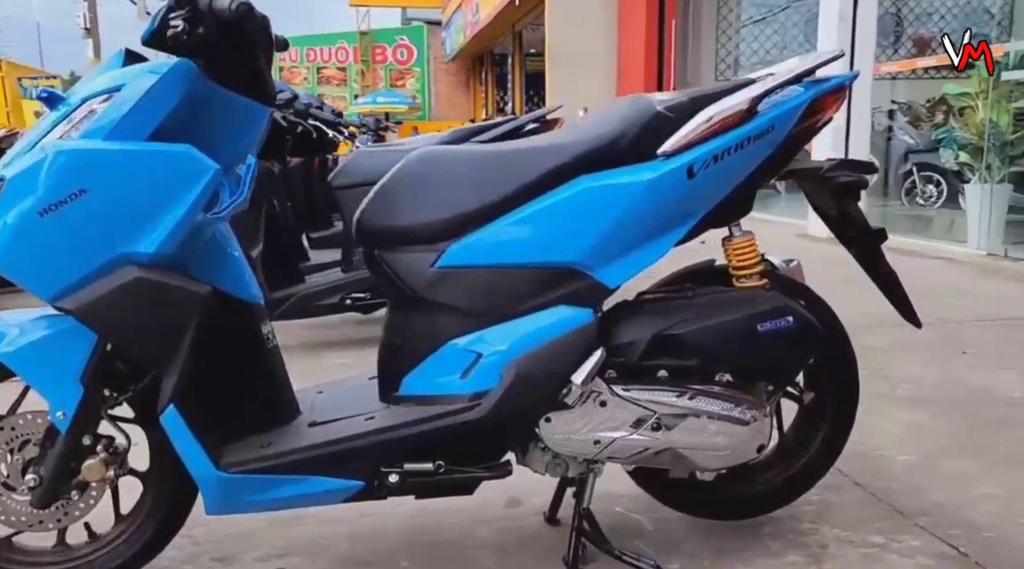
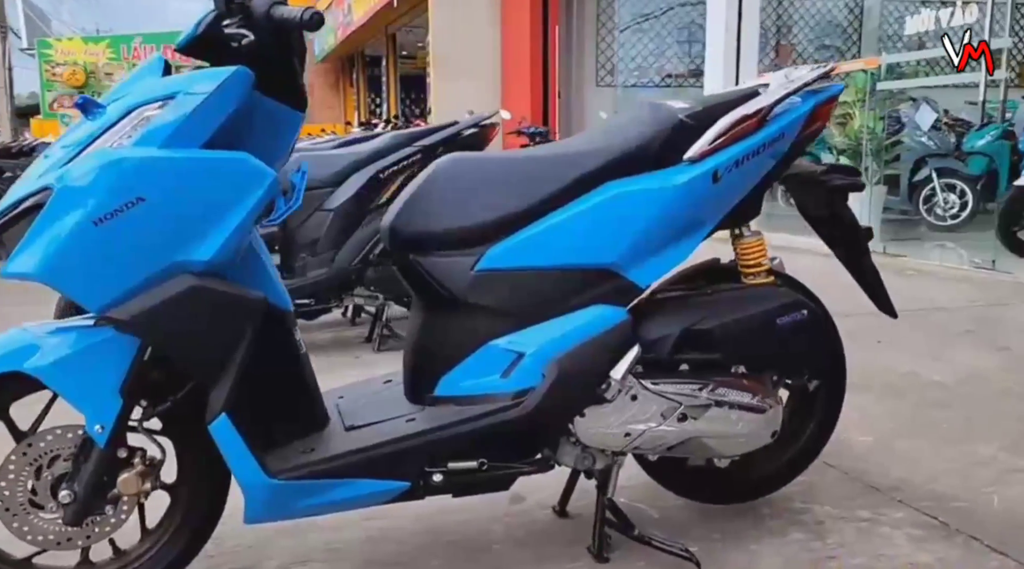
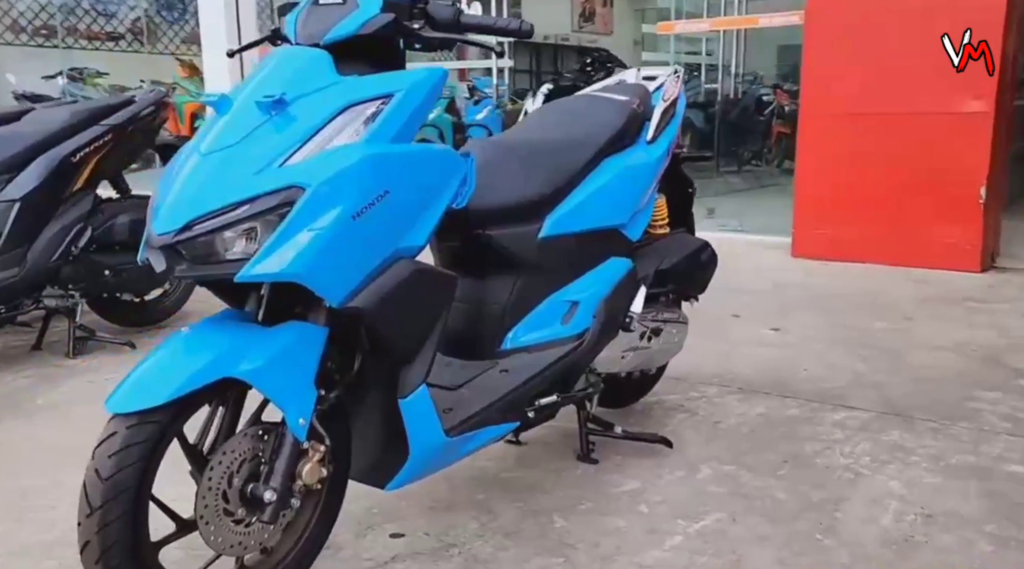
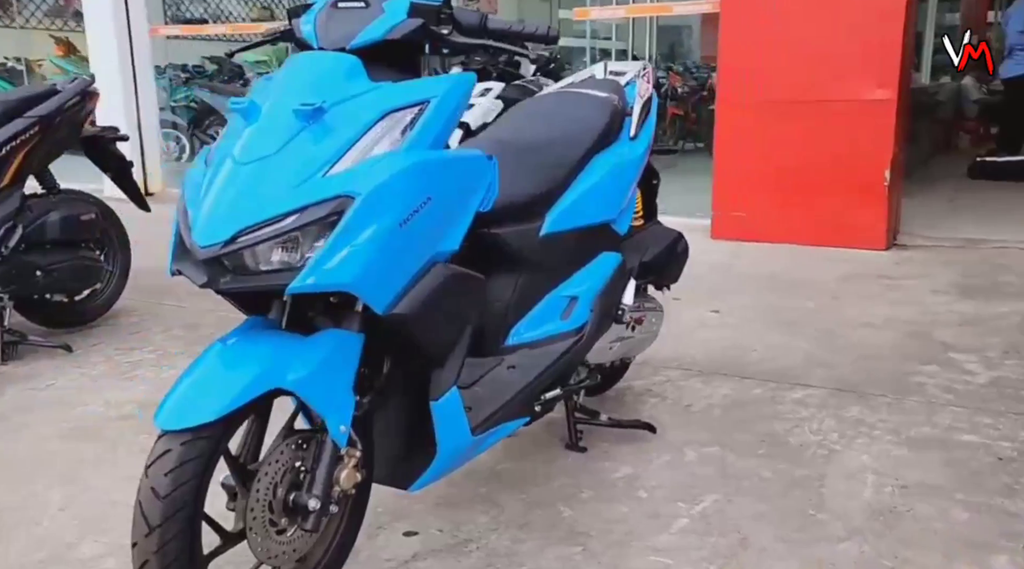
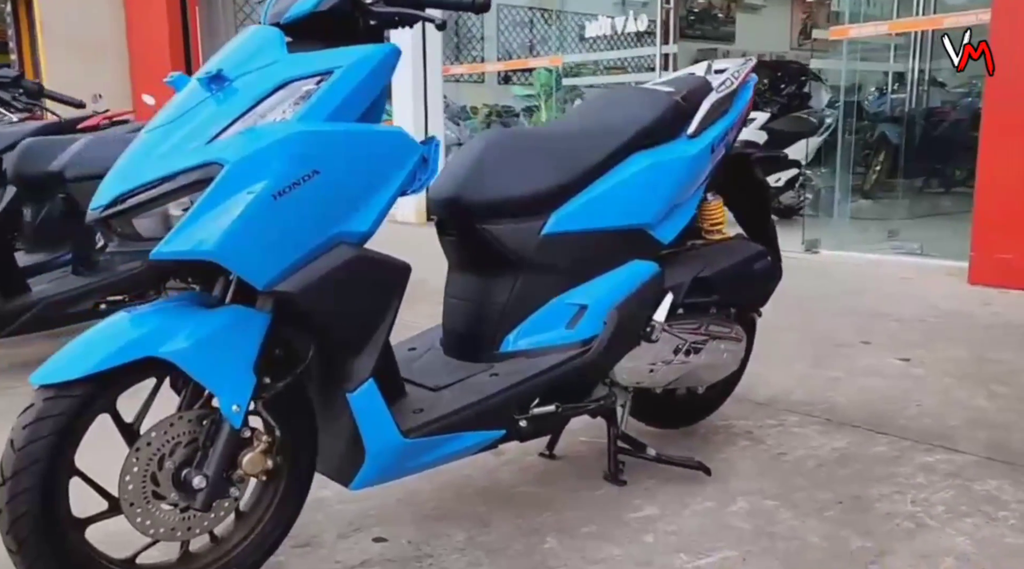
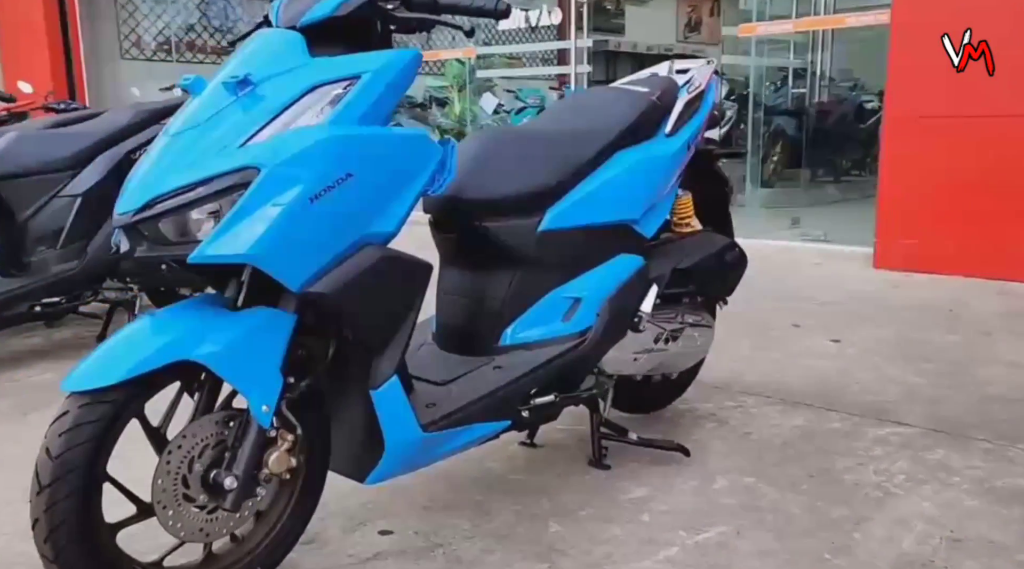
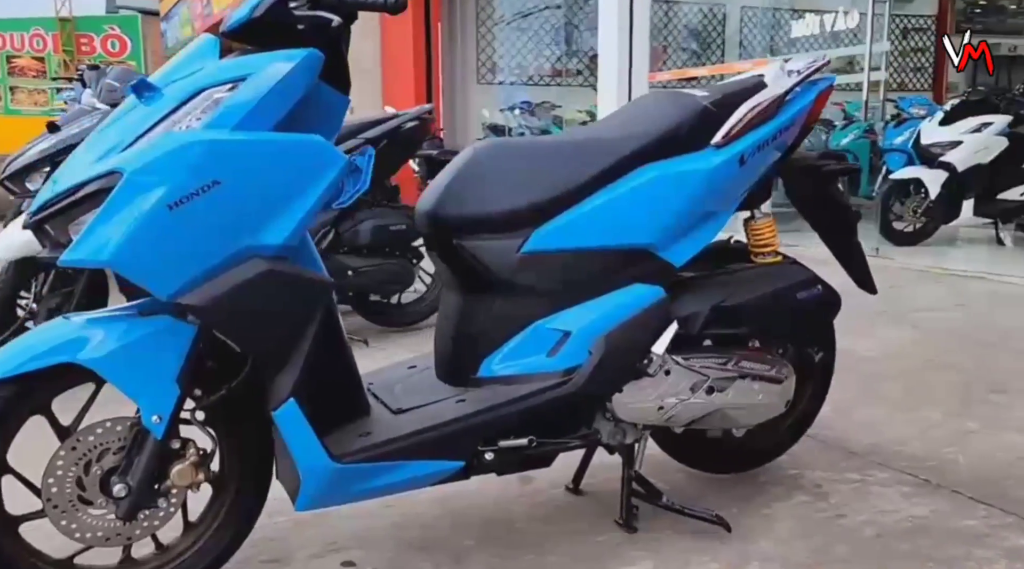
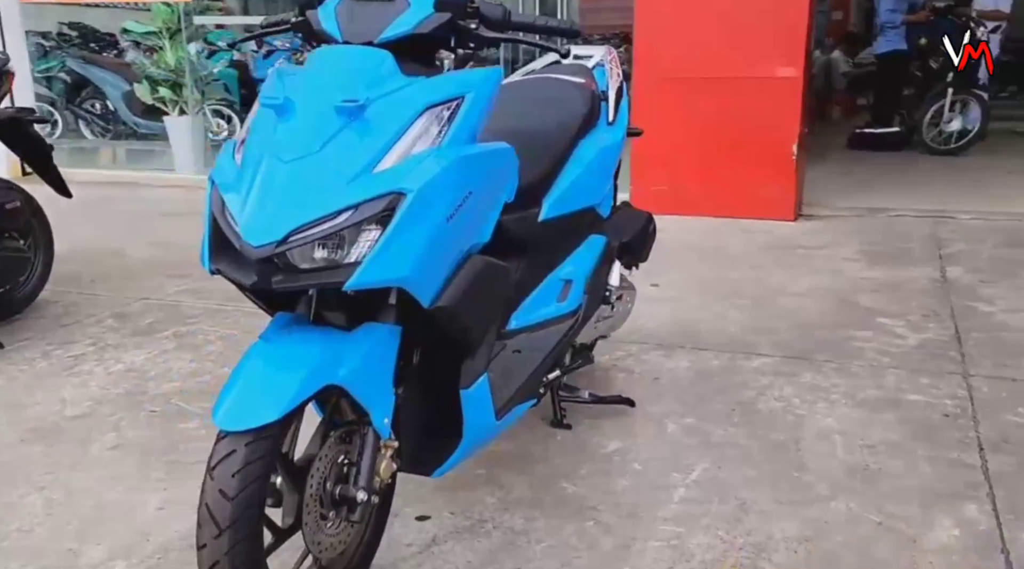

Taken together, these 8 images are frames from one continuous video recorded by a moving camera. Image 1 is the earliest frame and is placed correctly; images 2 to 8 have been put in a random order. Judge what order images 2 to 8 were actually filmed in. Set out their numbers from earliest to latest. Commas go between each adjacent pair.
2, 7, 5, 6, 3, 4, 8
